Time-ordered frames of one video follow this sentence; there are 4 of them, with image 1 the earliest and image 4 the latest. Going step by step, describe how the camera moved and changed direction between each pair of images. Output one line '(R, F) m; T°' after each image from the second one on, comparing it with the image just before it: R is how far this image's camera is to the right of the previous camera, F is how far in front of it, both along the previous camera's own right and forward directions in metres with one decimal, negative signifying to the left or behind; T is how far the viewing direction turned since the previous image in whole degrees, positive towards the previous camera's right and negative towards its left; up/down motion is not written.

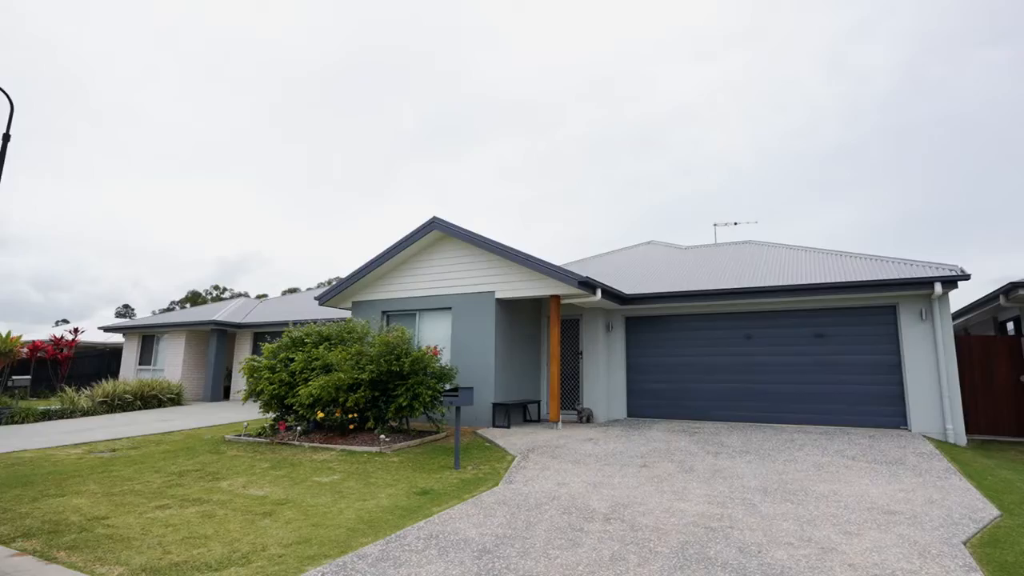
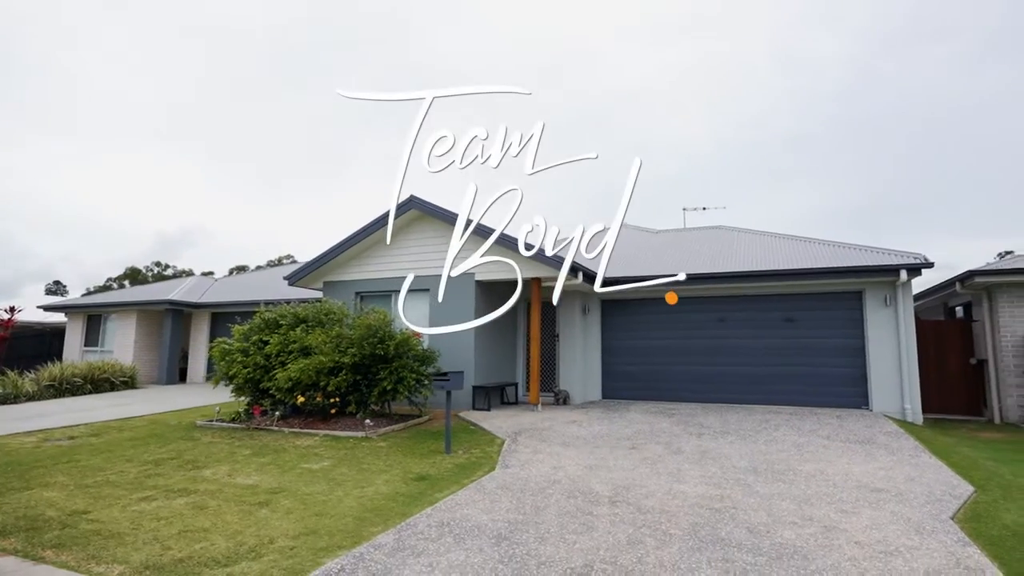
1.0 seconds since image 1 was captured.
(-0.5, +0.1) m; +4°
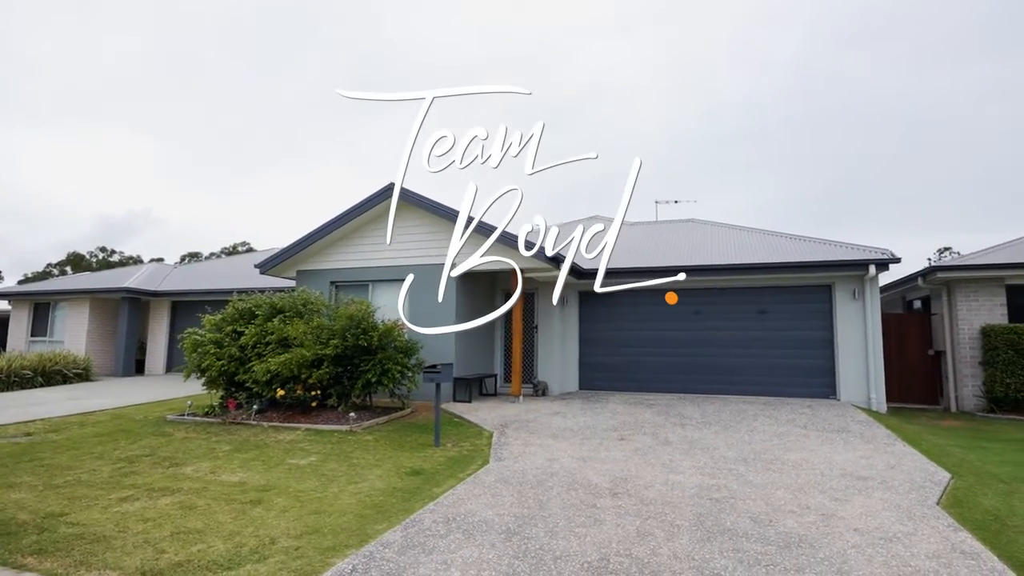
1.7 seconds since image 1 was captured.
(-0.4, +0.1) m; +4°
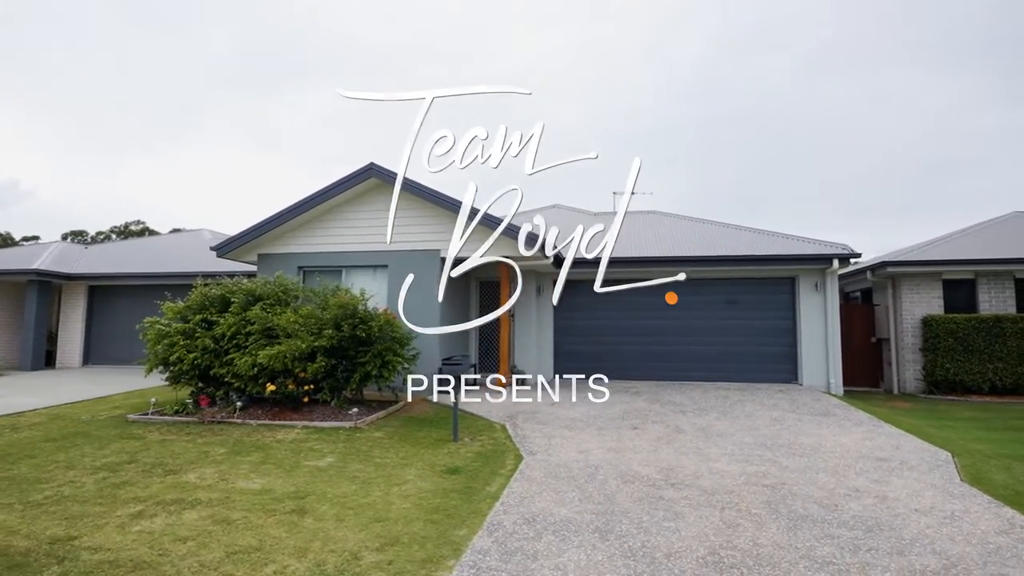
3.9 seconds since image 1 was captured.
(-1.2, +0.3) m; +8°
